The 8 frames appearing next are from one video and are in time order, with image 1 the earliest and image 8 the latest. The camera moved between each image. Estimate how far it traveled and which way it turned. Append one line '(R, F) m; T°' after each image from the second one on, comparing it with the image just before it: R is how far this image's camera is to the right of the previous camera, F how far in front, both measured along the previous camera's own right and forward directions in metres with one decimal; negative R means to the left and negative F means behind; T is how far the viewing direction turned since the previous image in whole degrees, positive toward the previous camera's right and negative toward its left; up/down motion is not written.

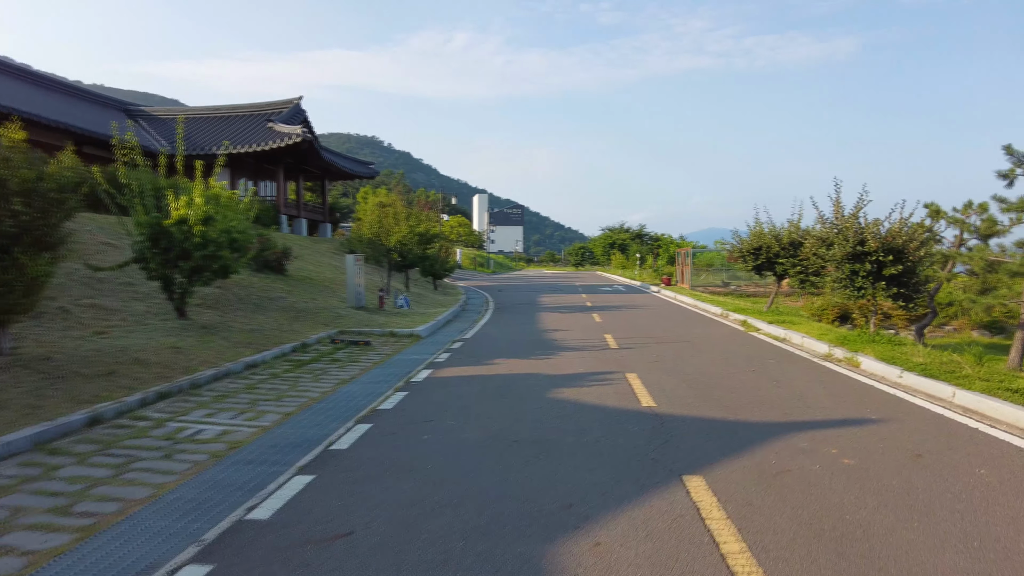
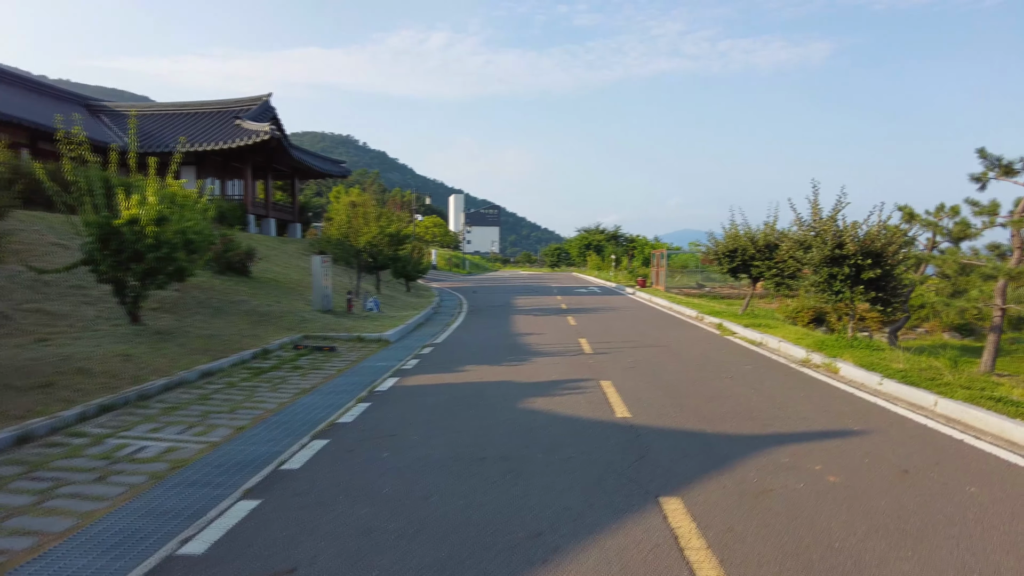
(+0.1, +0.4) m; +2°
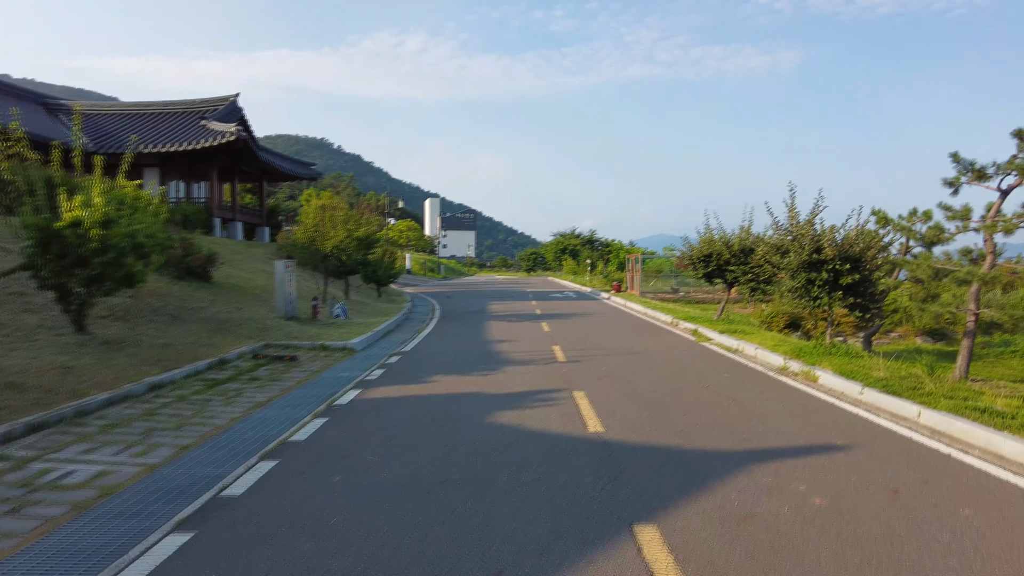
(+0.1, +0.4) m; +2°
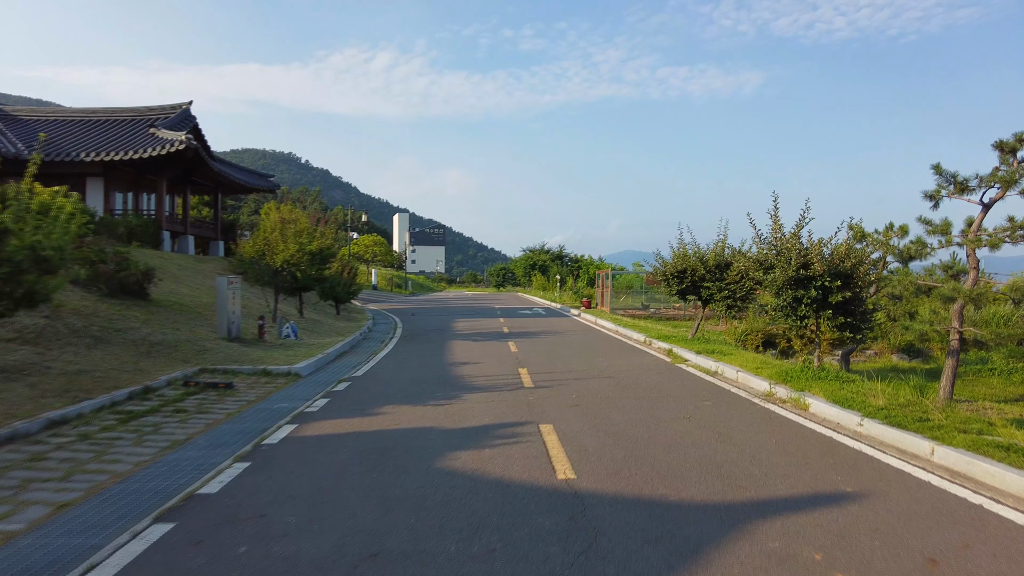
(+0.1, +1.0) m; +3°
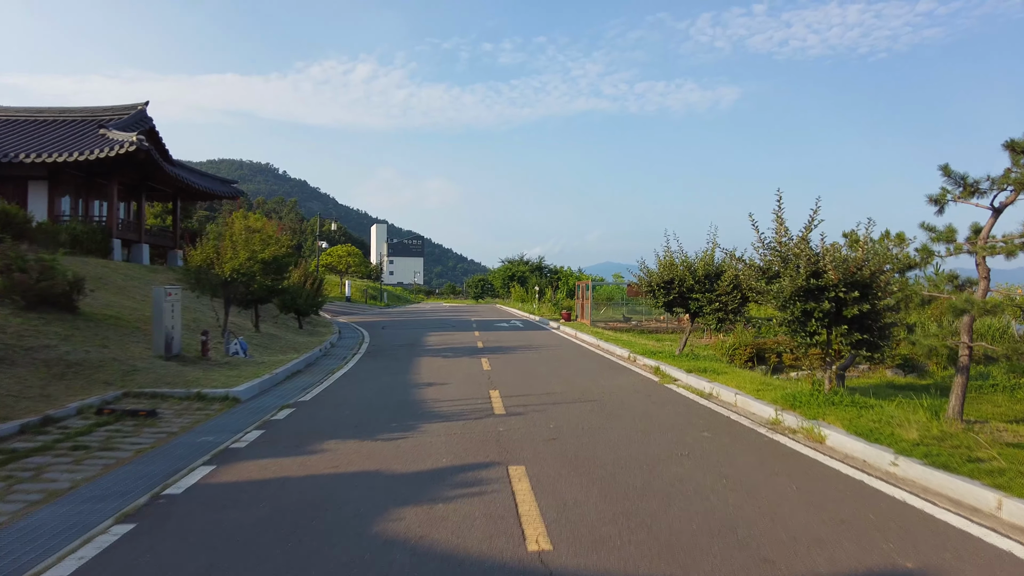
(+0.2, +1.3) m; +2°
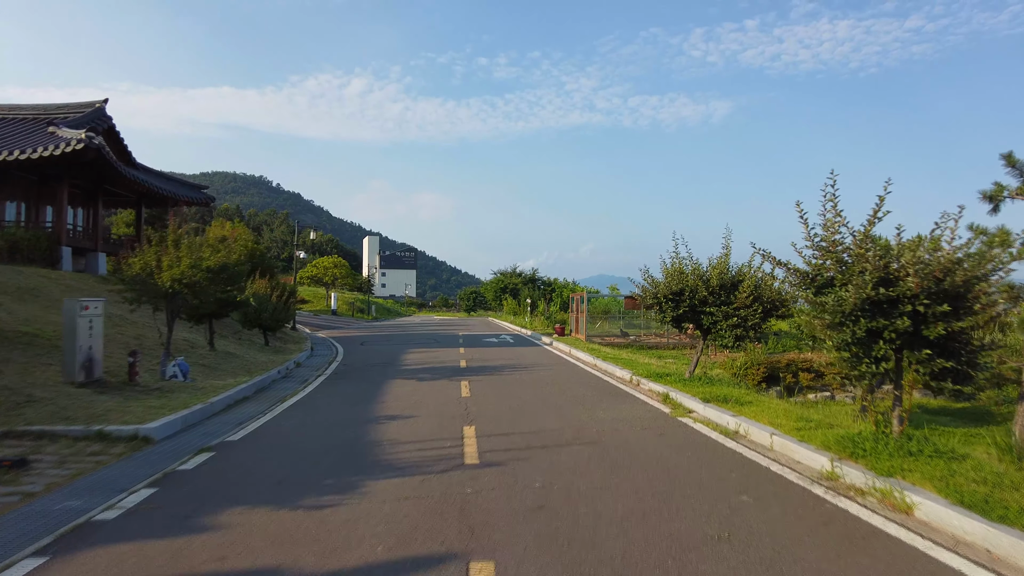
(+0.2, +1.9) m; 0°
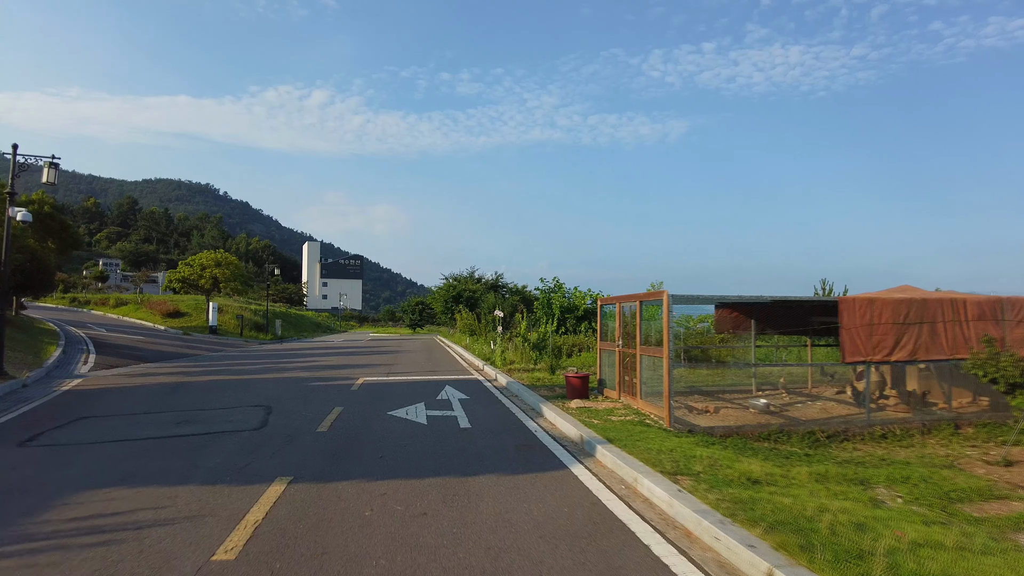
(+0.2, +16.2) m; +3°
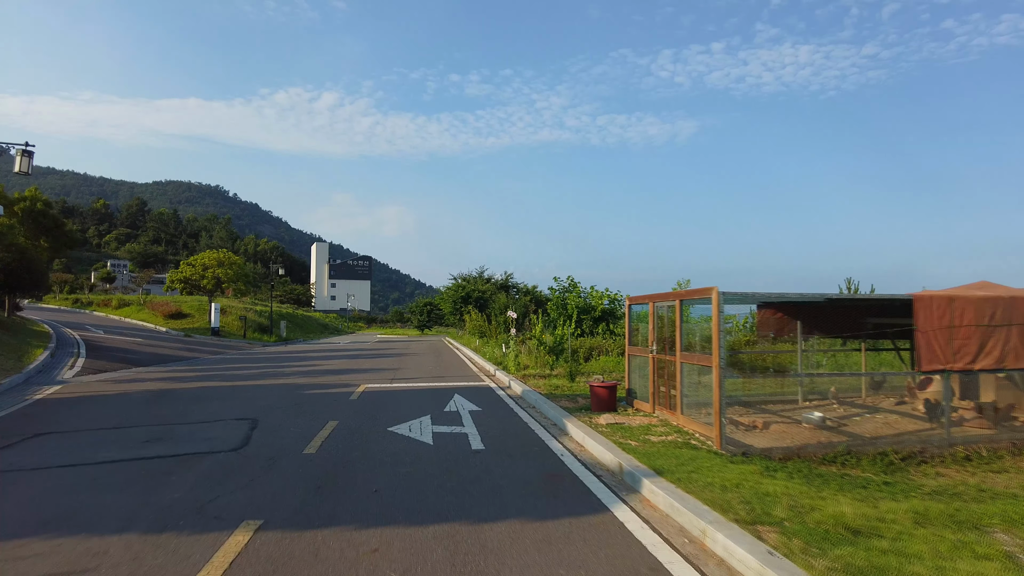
(-0.1, +1.3) m; -1°
